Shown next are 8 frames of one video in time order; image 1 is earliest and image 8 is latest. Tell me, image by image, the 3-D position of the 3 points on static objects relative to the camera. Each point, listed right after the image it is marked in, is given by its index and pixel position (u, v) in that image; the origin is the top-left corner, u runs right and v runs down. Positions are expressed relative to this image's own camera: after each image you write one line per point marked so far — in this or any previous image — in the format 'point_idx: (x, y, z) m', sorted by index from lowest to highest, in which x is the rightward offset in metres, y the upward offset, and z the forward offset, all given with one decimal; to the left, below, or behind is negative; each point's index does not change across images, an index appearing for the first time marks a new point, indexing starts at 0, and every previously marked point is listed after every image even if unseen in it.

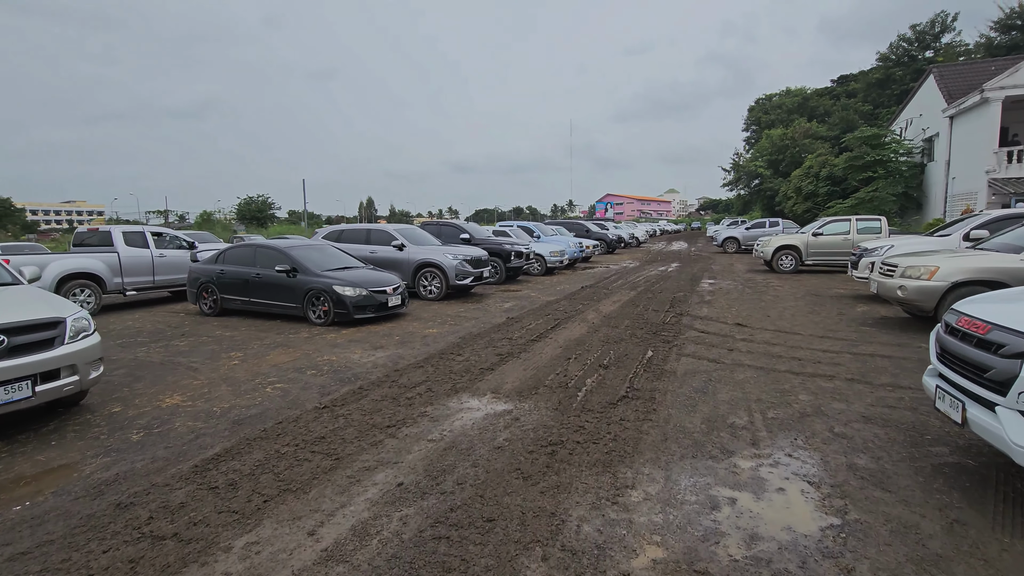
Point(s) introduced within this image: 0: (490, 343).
0: (-0.3, -0.7, +6.7) m
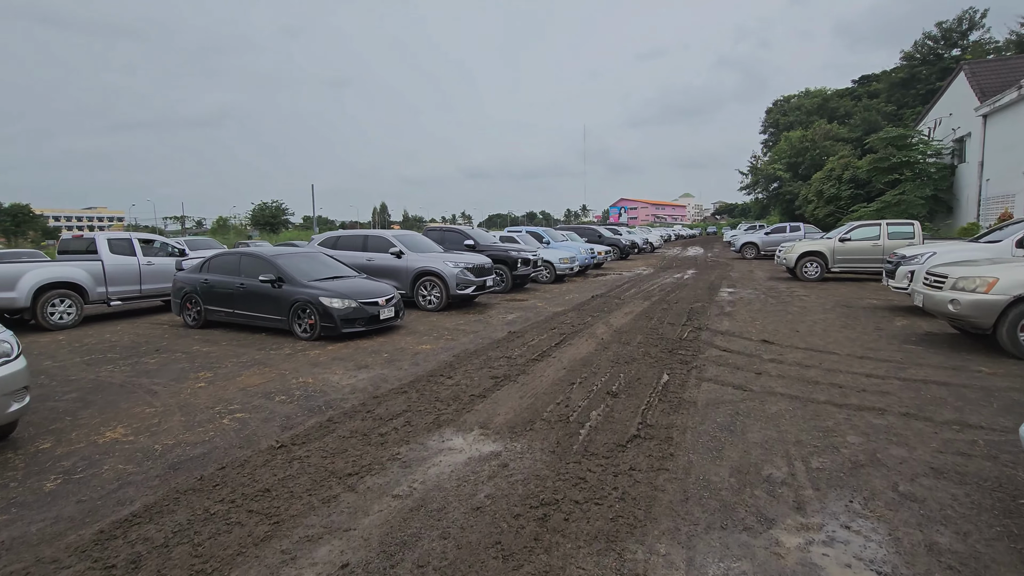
0: (-0.3, -0.9, +6.0) m
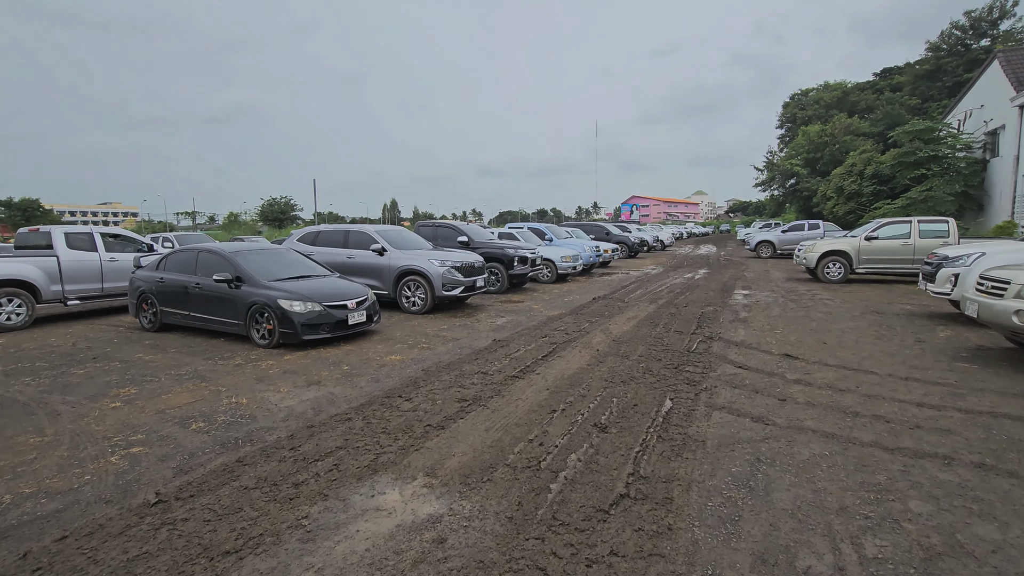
0: (-0.6, -0.9, +5.1) m
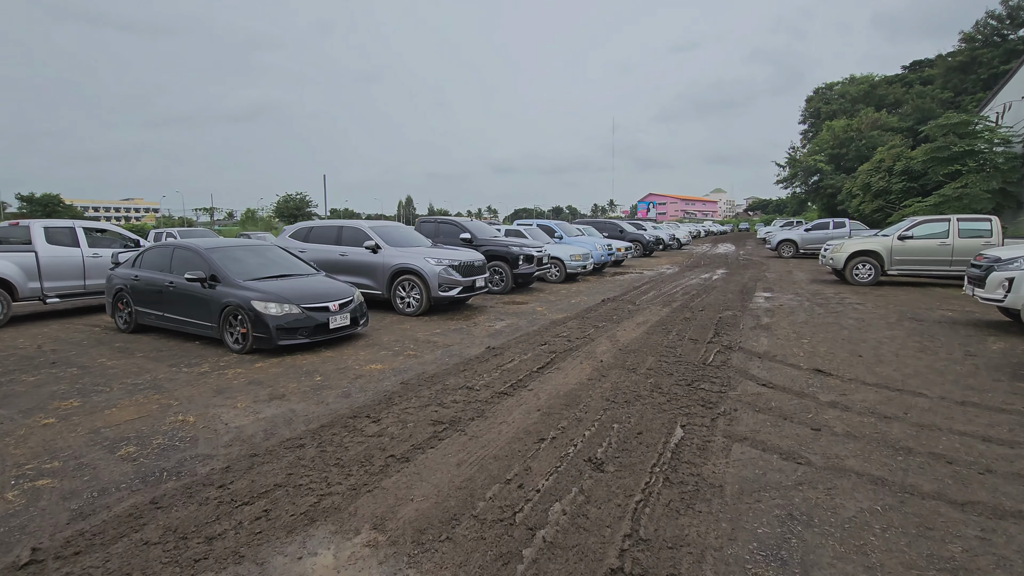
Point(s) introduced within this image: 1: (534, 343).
0: (-0.7, -1.0, +4.5) m
1: (+0.3, -0.7, +6.5) m
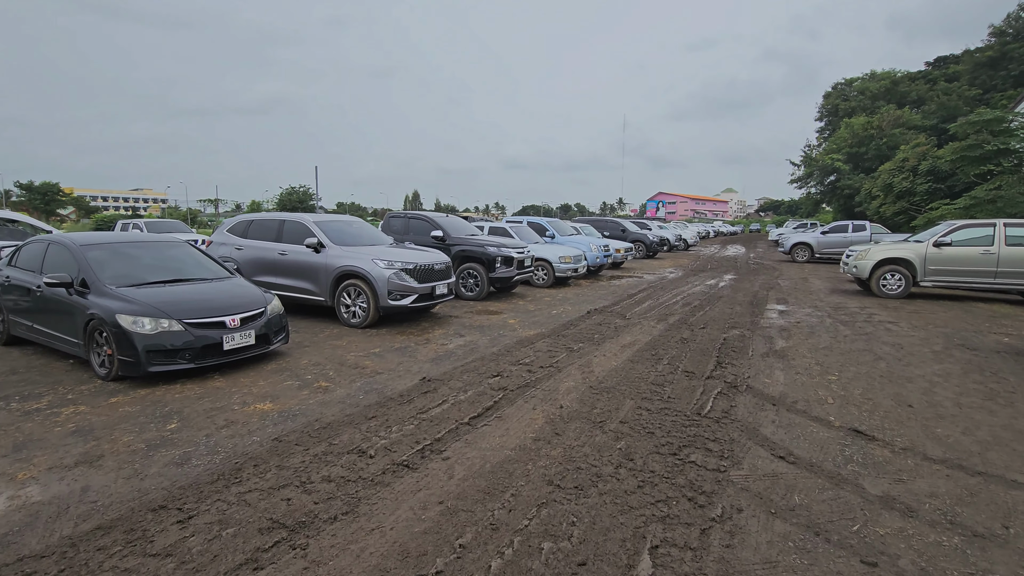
0: (-1.3, -1.1, +3.1) m
1: (-0.3, -0.9, +5.1) m
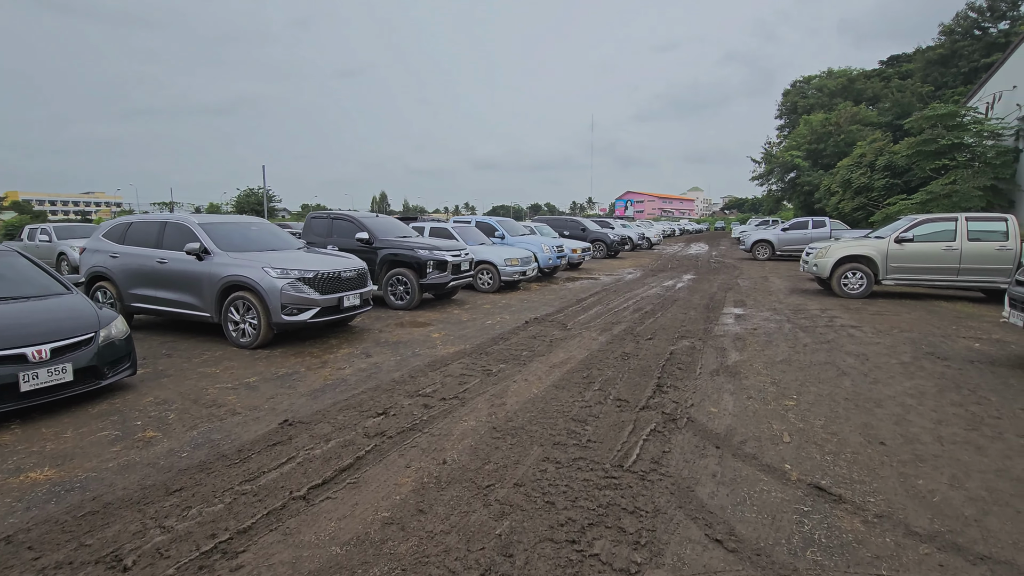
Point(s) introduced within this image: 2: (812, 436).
0: (-2.0, -1.2, +2.1) m
1: (-1.1, -1.0, +4.1) m
2: (+2.1, -1.0, +3.6) m
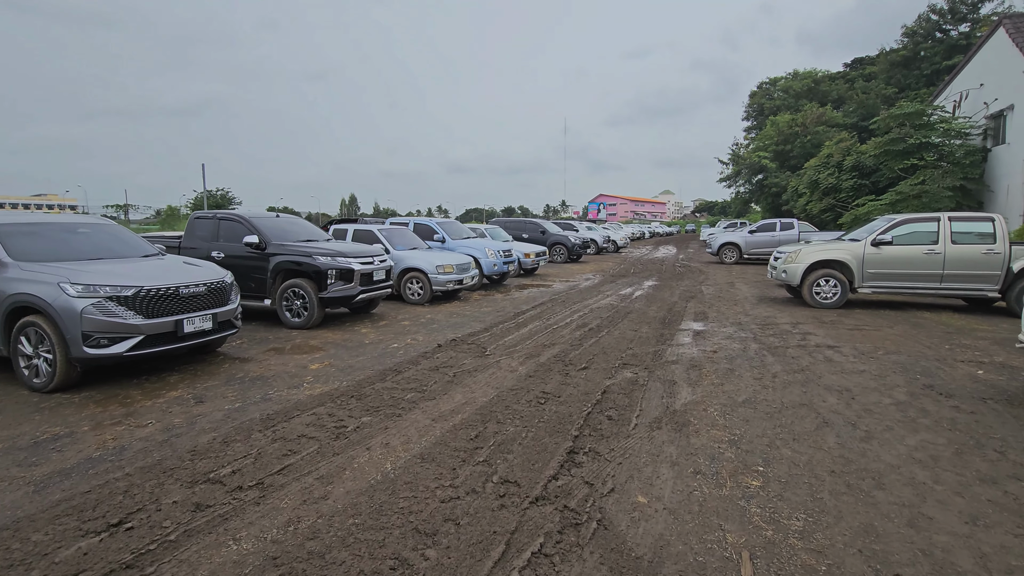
0: (-2.8, -1.4, +0.5) m
1: (-2.1, -1.2, +2.6) m
2: (+1.2, -1.2, +2.3) m
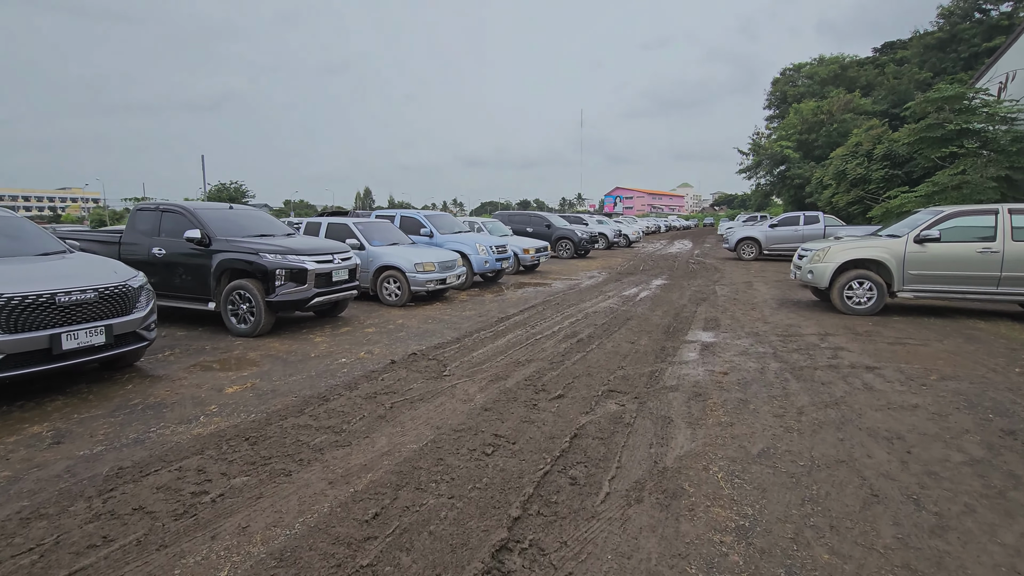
0: (-3.4, -1.5, -0.4) m
1: (-2.5, -1.2, +1.6) m
2: (+0.8, -1.3, +1.2) m
